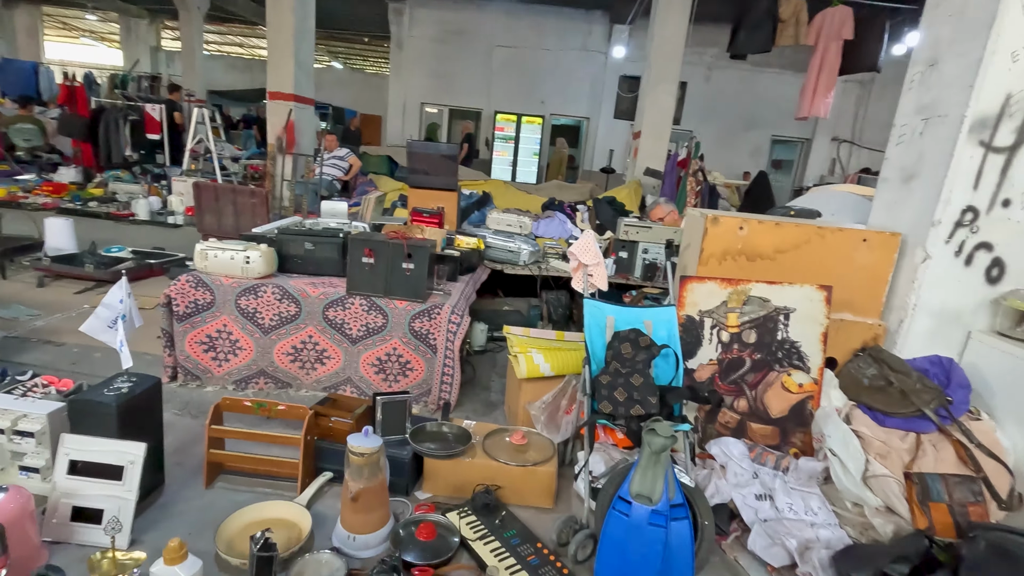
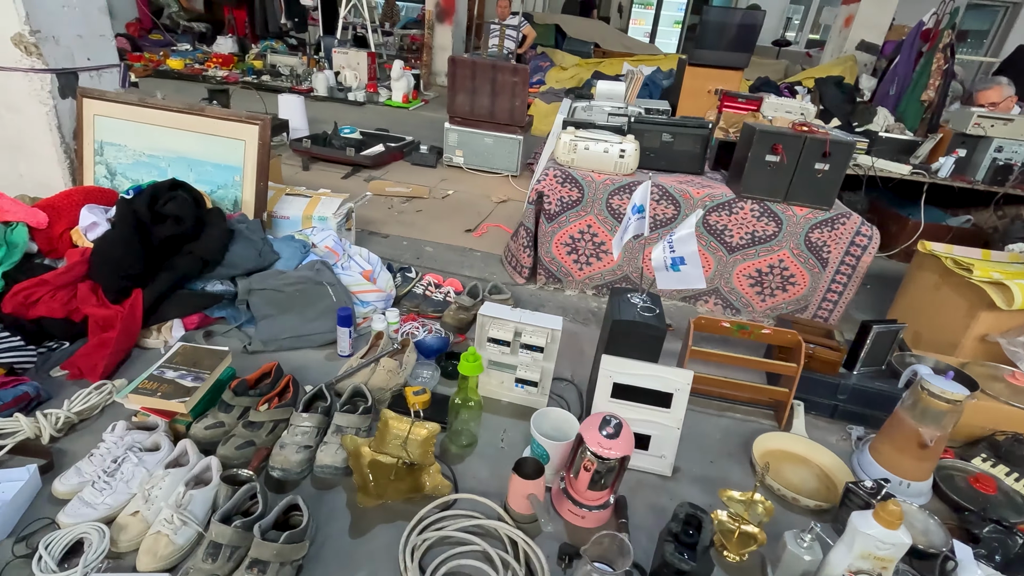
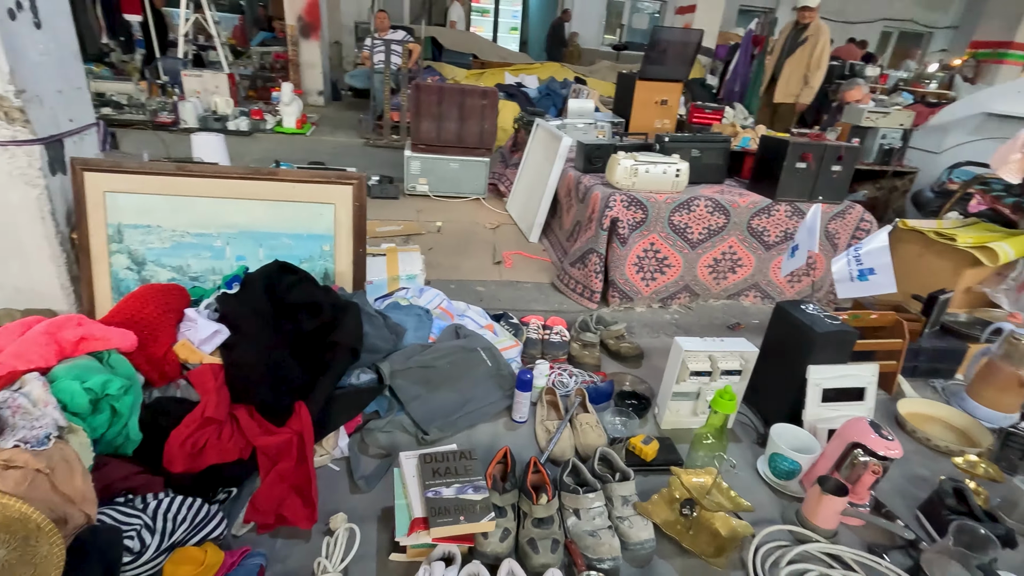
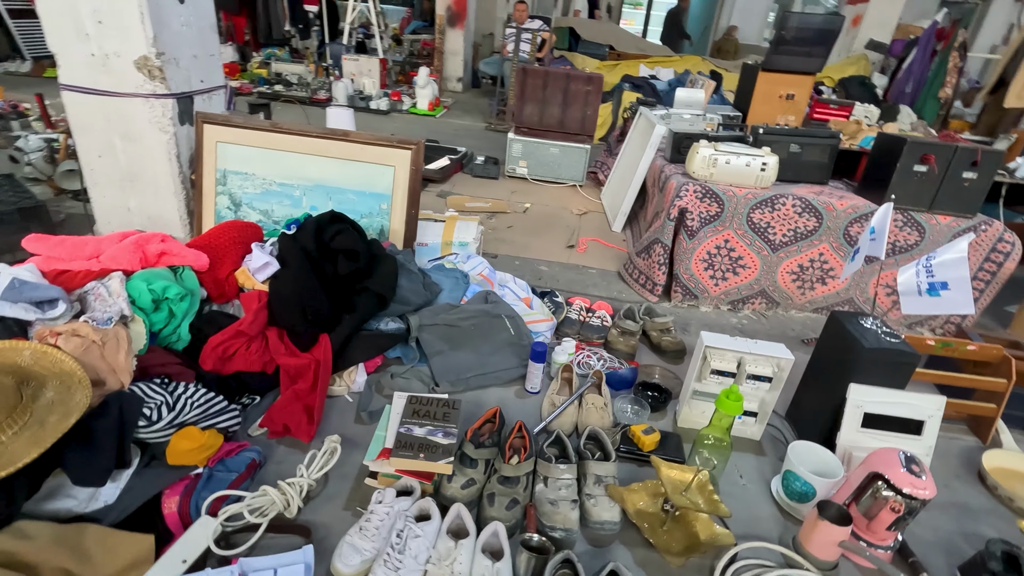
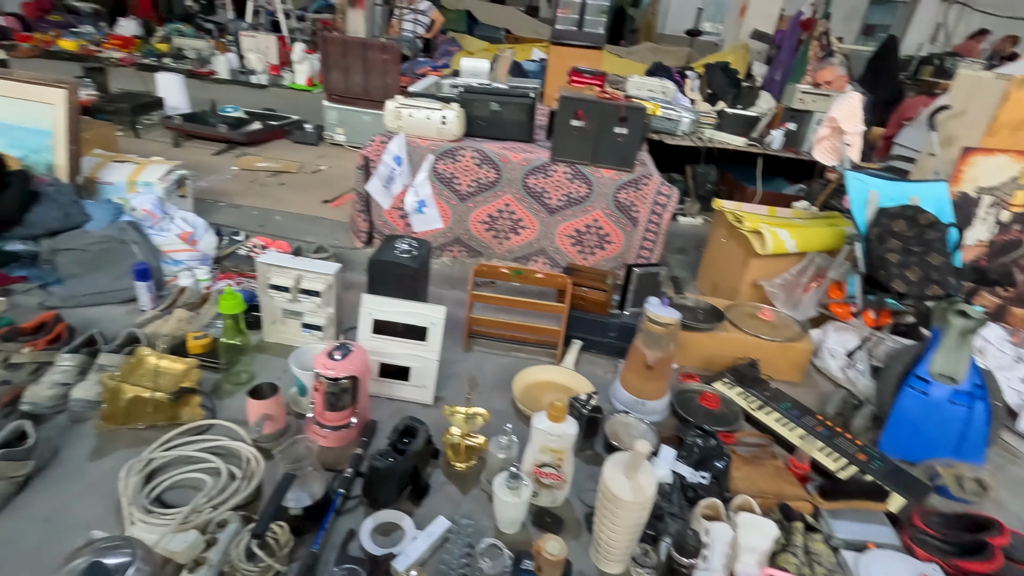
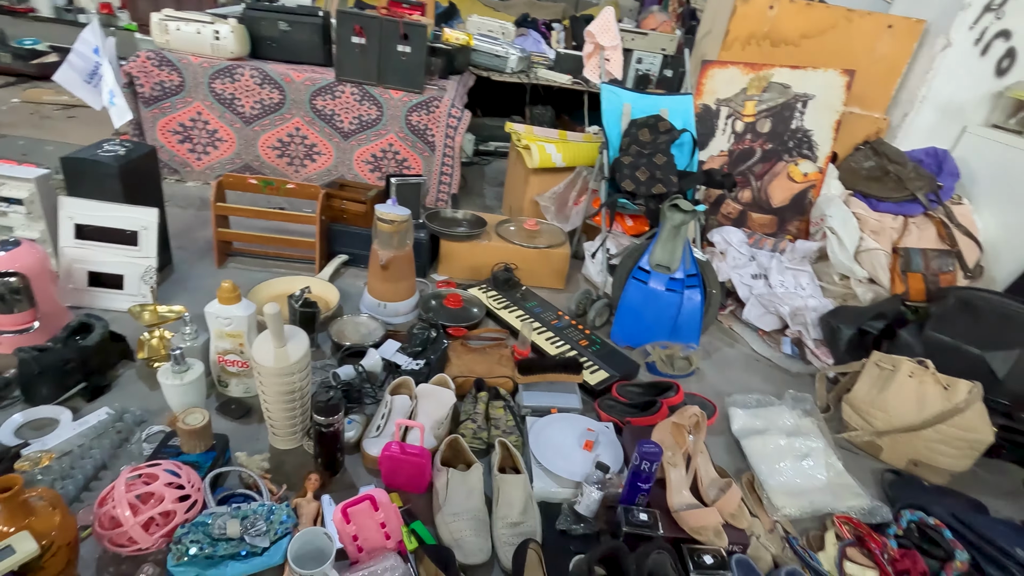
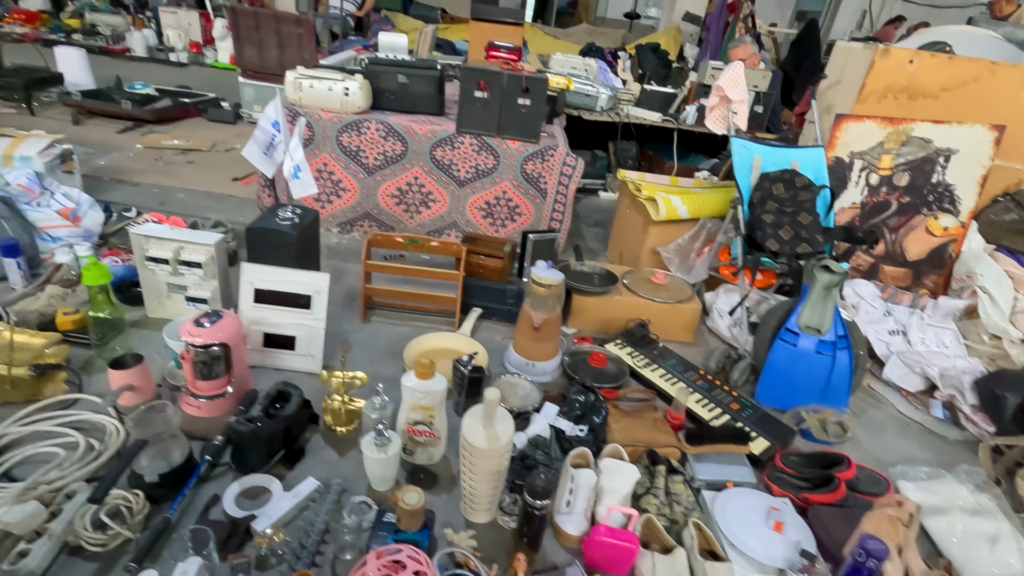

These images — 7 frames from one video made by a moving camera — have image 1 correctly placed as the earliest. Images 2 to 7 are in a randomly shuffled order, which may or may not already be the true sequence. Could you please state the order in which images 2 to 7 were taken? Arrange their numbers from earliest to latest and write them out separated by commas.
6, 7, 5, 2, 4, 3
